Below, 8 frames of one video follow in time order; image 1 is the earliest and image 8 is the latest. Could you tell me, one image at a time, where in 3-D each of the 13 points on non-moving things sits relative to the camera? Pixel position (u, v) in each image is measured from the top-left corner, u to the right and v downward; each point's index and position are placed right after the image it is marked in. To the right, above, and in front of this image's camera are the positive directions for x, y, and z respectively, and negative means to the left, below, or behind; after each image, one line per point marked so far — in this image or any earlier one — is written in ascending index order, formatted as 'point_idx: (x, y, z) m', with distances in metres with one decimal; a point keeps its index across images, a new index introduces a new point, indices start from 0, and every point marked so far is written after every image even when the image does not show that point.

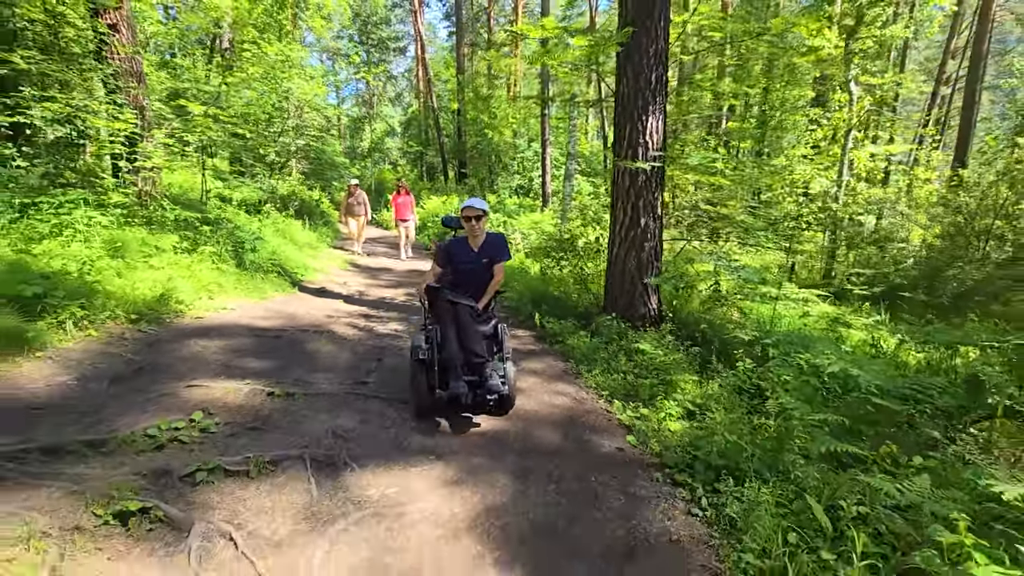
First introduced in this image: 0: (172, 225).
0: (-5.9, +1.1, +8.8) m
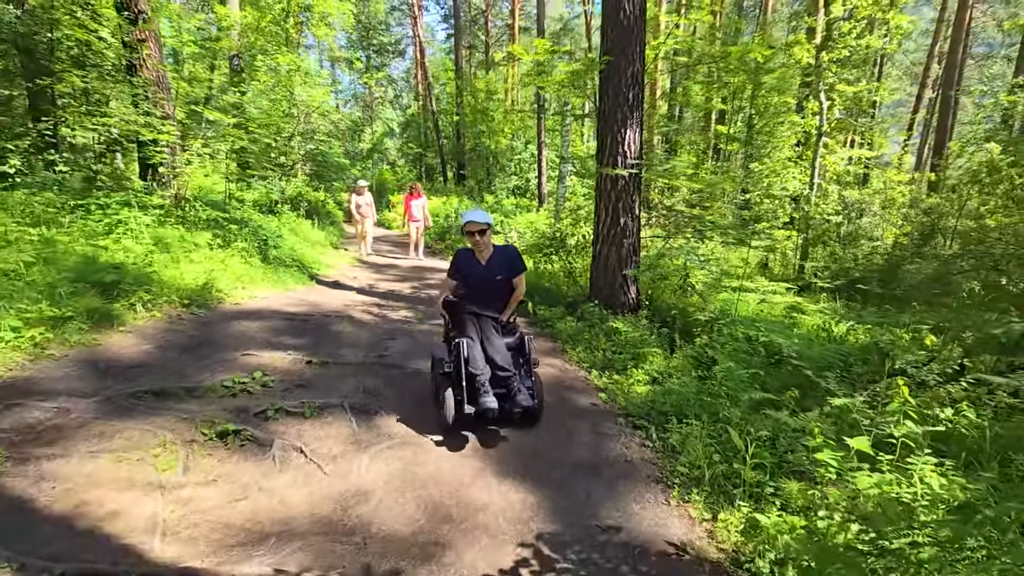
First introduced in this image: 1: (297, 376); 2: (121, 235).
0: (-6.0, +1.3, +9.8) m
1: (-2.2, -0.9, +5.2) m
2: (-6.0, +0.9, +7.9) m
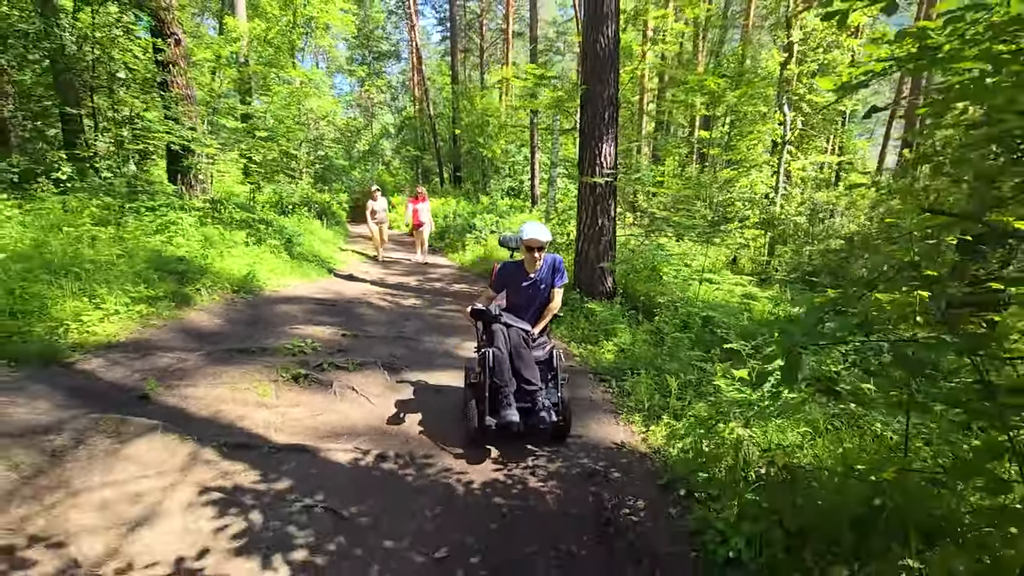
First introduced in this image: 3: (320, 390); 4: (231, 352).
0: (-6.1, +1.4, +11.1) m
1: (-2.3, -0.7, +6.5) m
2: (-6.1, +1.1, +9.2) m
3: (-1.9, -1.0, +5.0) m
4: (-3.0, -0.7, +5.4) m
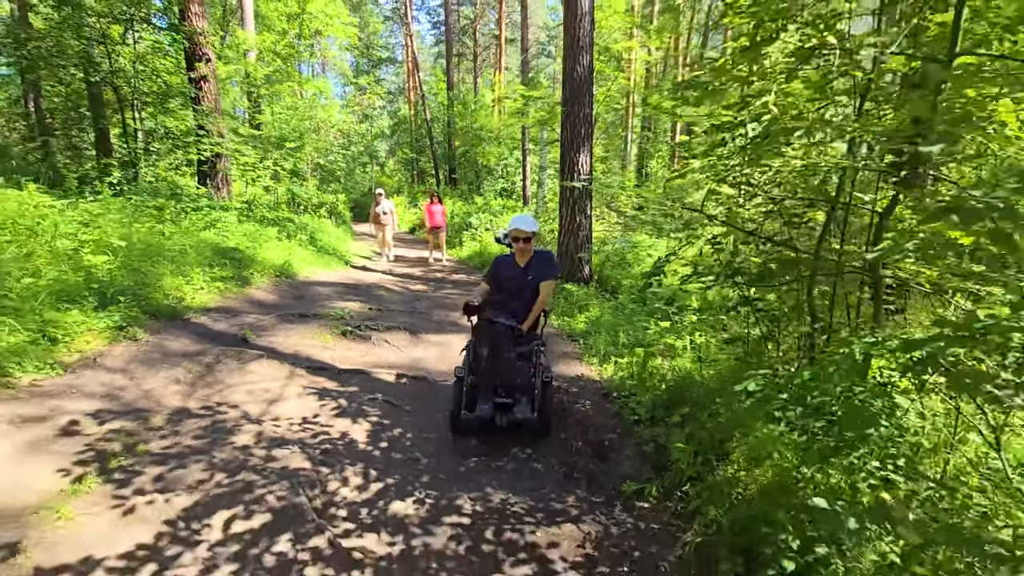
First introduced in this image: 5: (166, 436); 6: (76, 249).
0: (-6.3, +1.7, +12.8) m
1: (-2.4, -0.4, +8.3) m
2: (-6.3, +1.4, +10.9) m
3: (-2.0, -0.7, +6.8) m
4: (-3.1, -0.4, +7.2) m
5: (-2.5, -1.1, +3.7) m
6: (-5.5, +0.6, +6.5) m
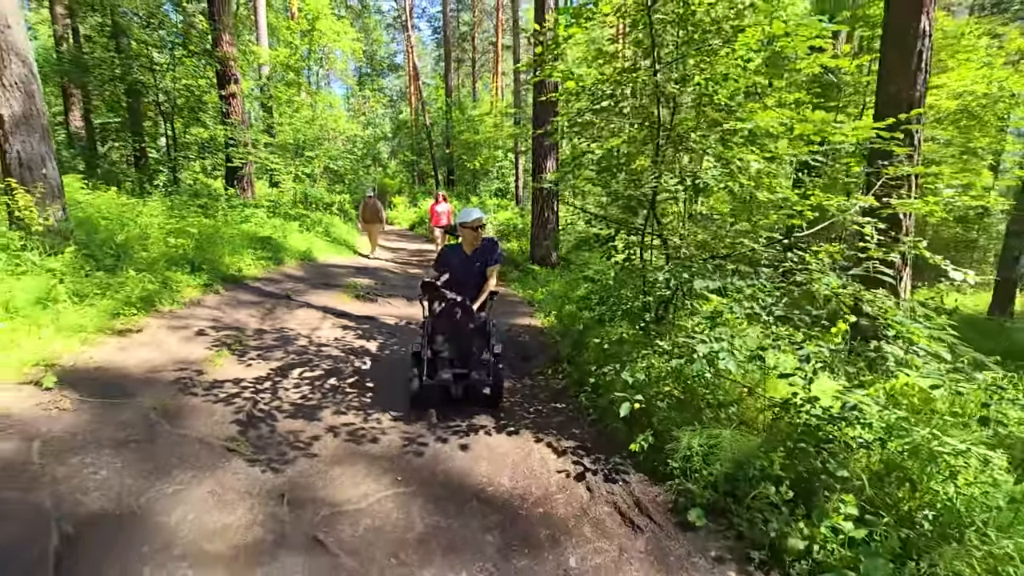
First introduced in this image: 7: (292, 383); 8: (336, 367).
0: (-6.9, +2.2, +15.3) m
1: (-2.9, 0.0, +10.7) m
2: (-6.8, +1.8, +13.4) m
3: (-2.6, -0.3, +9.2) m
4: (-3.7, +0.1, +9.6) m
5: (-3.1, -0.6, +6.1) m
6: (-6.1, +1.0, +8.9) m
7: (-2.2, -0.9, +5.1) m
8: (-2.0, -0.9, +5.6) m
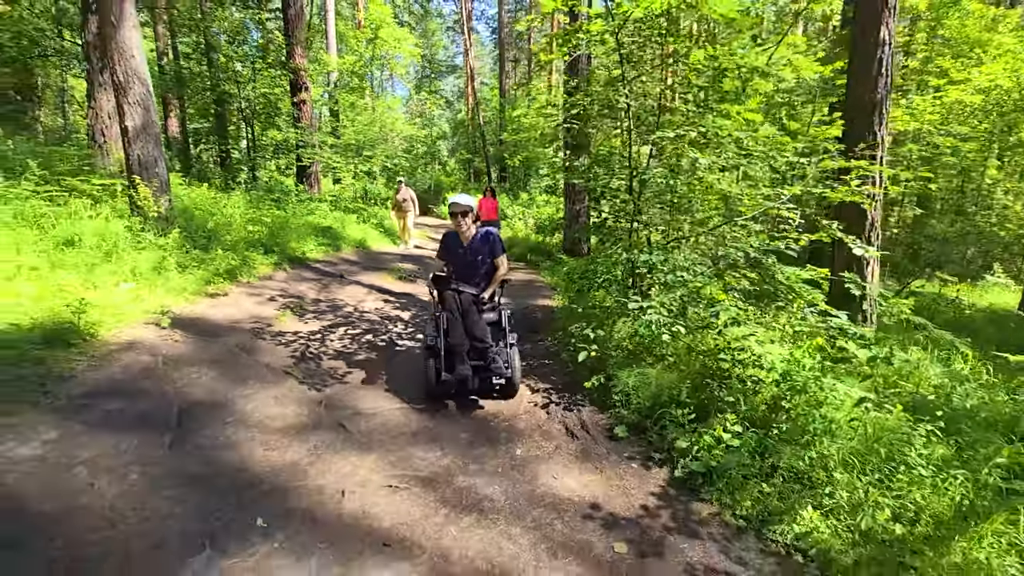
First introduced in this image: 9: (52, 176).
0: (-5.6, +2.6, +17.1) m
1: (-2.3, +0.4, +12.1) m
2: (-5.8, +2.3, +15.2) m
3: (-2.1, +0.1, +10.6) m
4: (-3.1, +0.4, +11.1) m
5: (-3.0, -0.3, +7.5) m
6: (-5.6, +1.4, +10.7) m
7: (-2.2, -0.6, +6.4) m
8: (-1.9, -0.5, +6.9) m
9: (-7.8, +1.9, +8.7) m
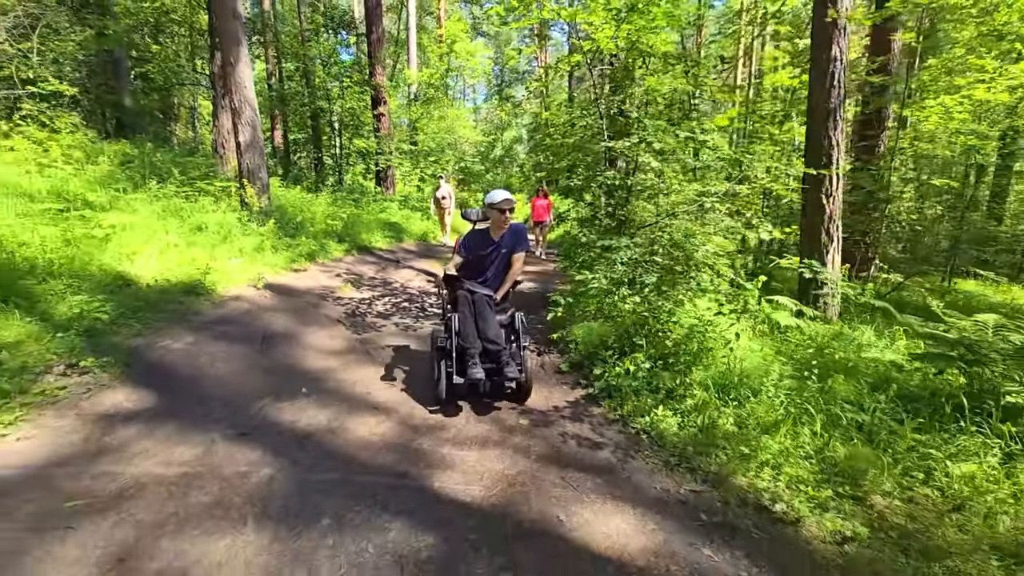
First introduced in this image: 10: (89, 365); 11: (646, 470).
0: (-3.8, +3.0, +19.3) m
1: (-1.3, +0.7, +13.9) m
2: (-4.2, +2.7, +17.5) m
3: (-1.3, +0.4, +12.3) m
4: (-2.3, +0.8, +13.0) m
5: (-2.7, +0.1, +9.5) m
6: (-4.8, +1.9, +13.0) m
7: (-2.1, -0.2, +8.3) m
8: (-1.7, -0.2, +8.7) m
9: (-7.2, +2.4, +11.4) m
10: (-3.6, -0.7, +4.4) m
11: (+1.0, -1.3, +3.6) m
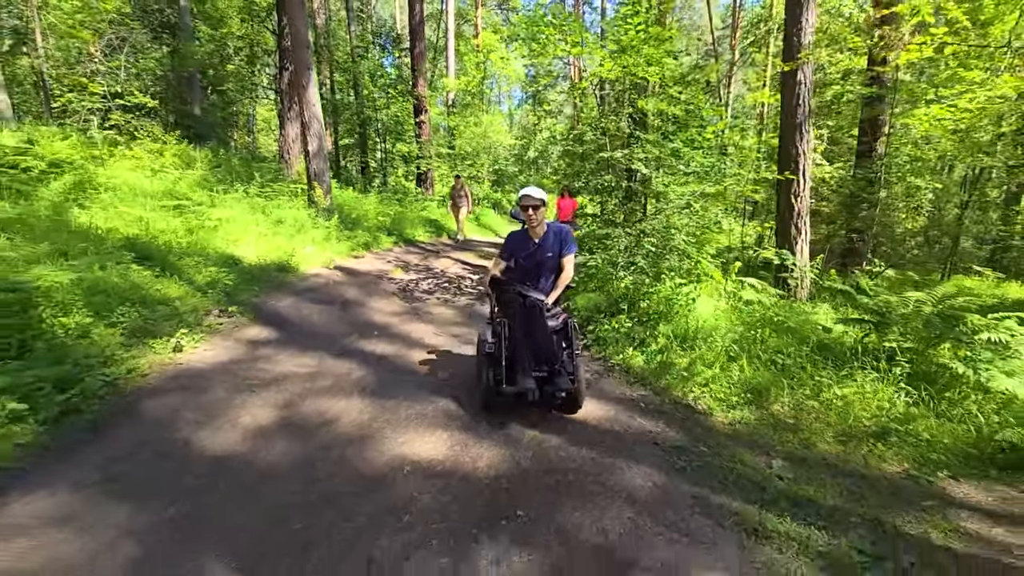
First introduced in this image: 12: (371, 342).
0: (-2.6, +3.3, +21.2) m
1: (-0.5, +1.0, +15.7) m
2: (-3.2, +3.0, +19.4) m
3: (-0.6, +0.7, +14.1) m
4: (-1.5, +1.1, +14.9) m
5: (-2.2, +0.5, +11.4) m
6: (-4.0, +2.2, +15.0) m
7: (-1.7, +0.1, +10.1) m
8: (-1.3, +0.1, +10.5) m
9: (-6.6, +2.8, +13.5) m
10: (-3.5, -0.3, +6.3) m
11: (+1.0, -1.0, +5.2) m
12: (-1.7, -0.6, +6.1) m
